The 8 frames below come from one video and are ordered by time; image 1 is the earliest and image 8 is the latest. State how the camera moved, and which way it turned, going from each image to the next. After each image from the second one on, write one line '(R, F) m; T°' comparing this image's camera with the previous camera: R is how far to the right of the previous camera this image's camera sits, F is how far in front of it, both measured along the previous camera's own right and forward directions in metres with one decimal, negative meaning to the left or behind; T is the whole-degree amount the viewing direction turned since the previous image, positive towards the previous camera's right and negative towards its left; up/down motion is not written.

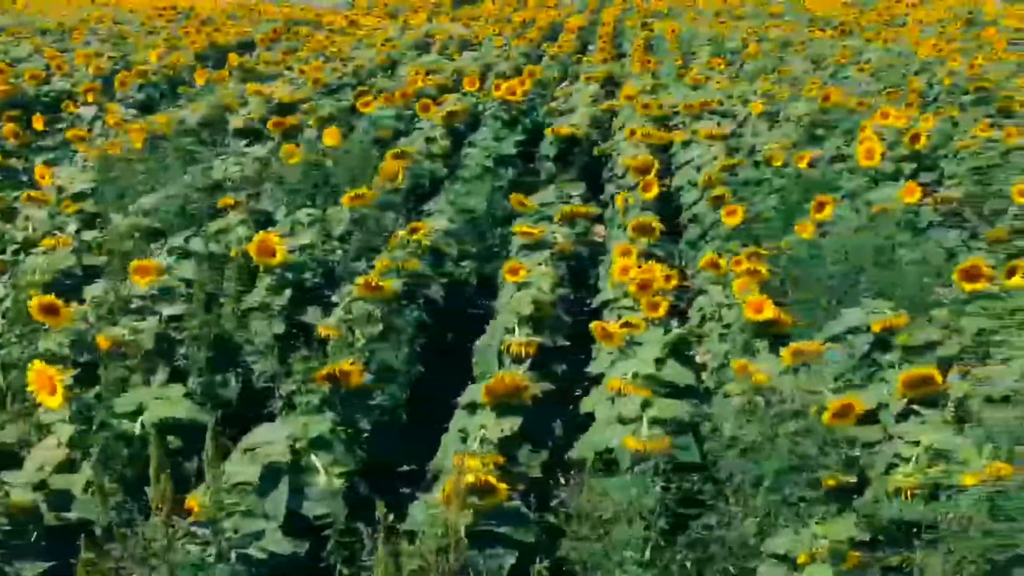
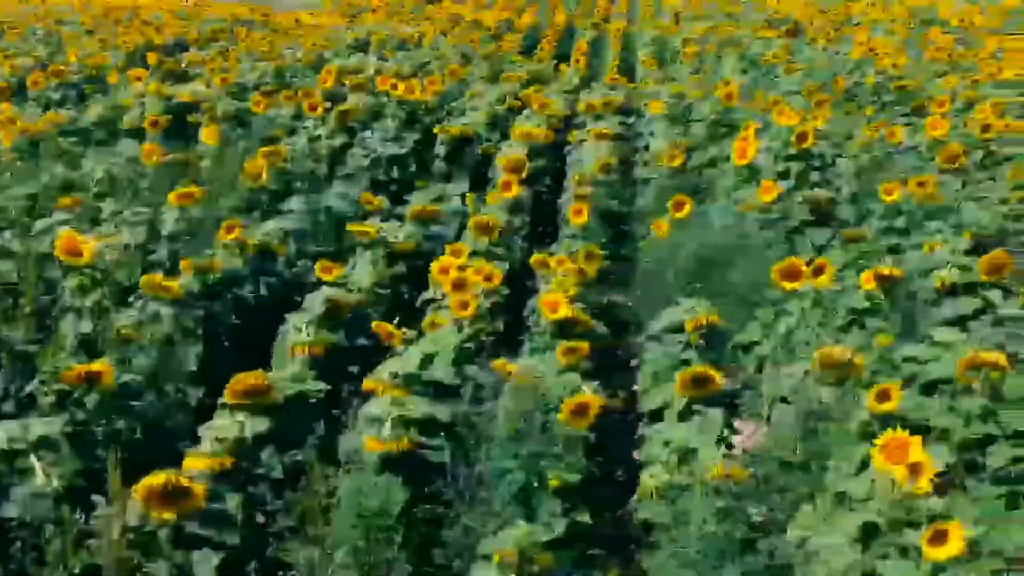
(+0.9, 0.0) m; 0°
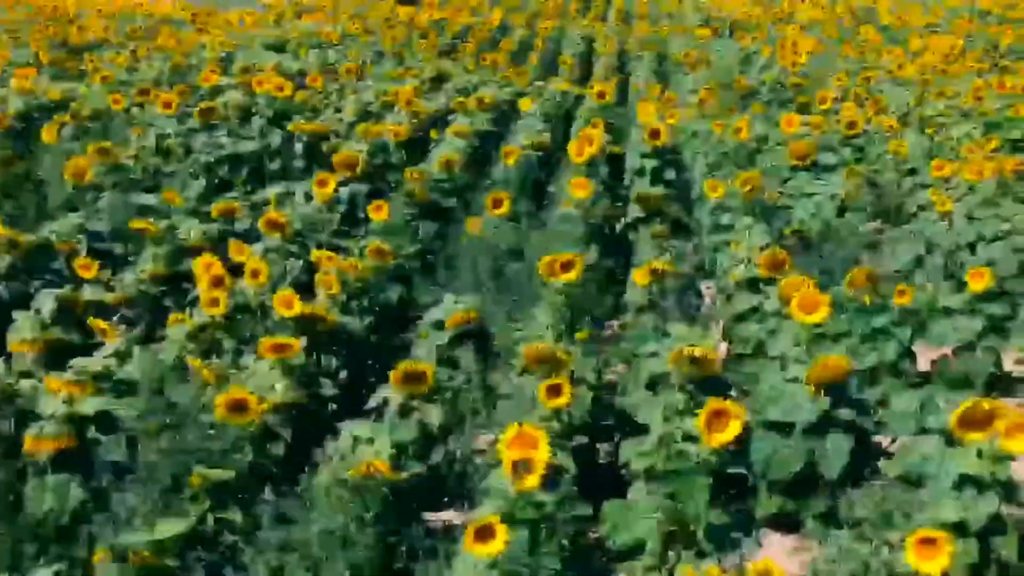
(+1.1, 0.0) m; 0°
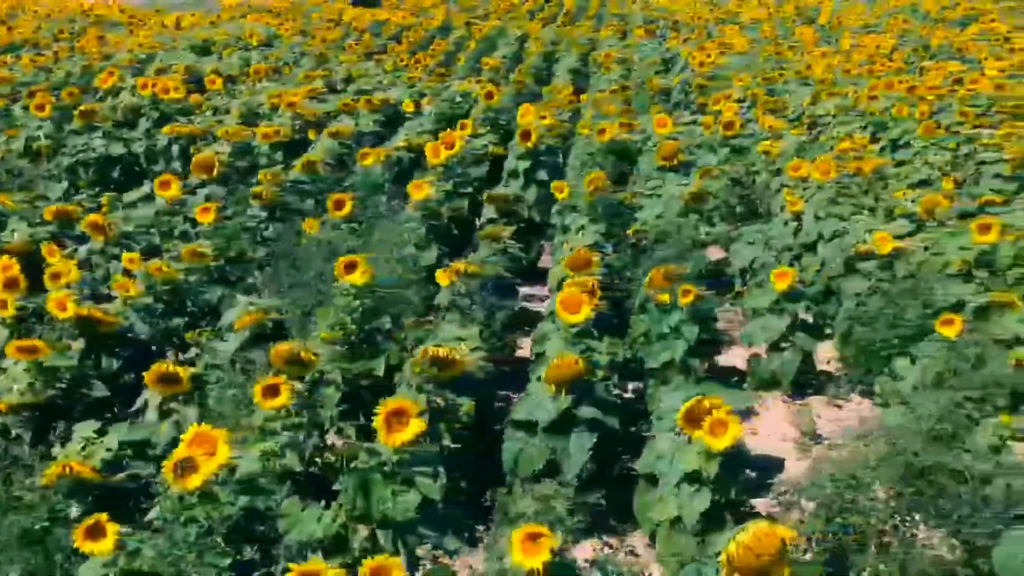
(+0.9, 0.0) m; 0°
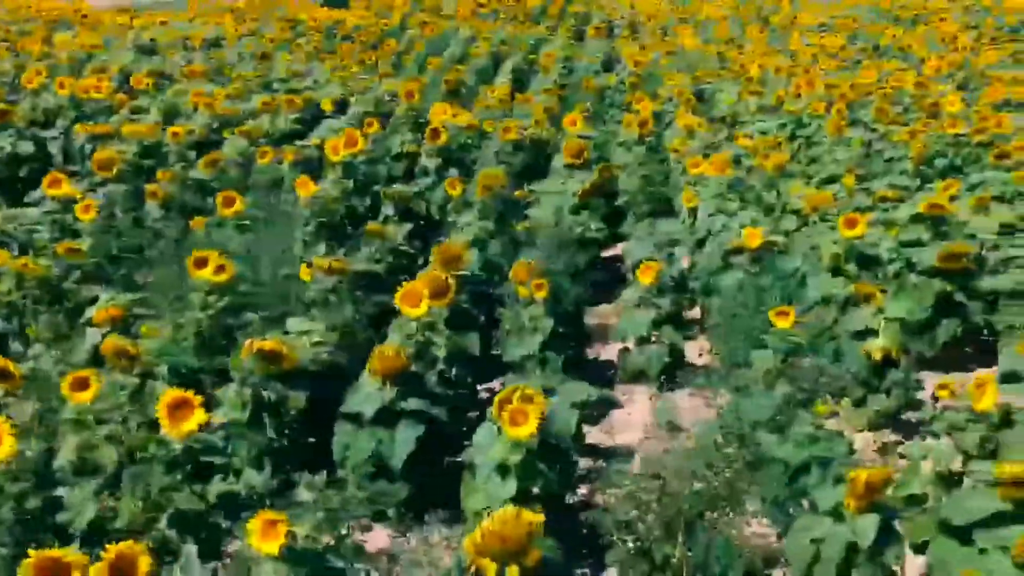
(+0.6, 0.0) m; 0°
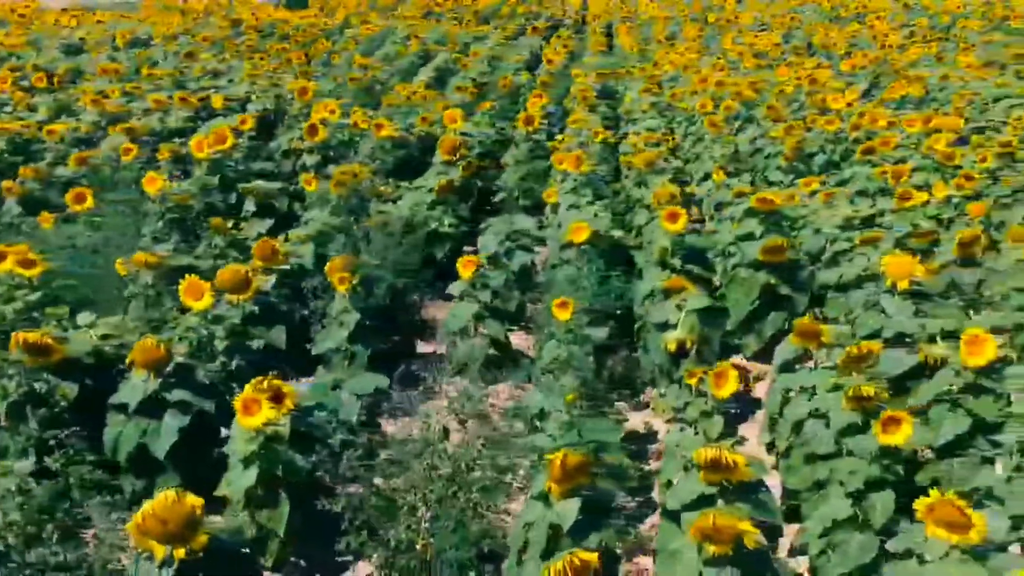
(+0.9, -0.1) m; +1°
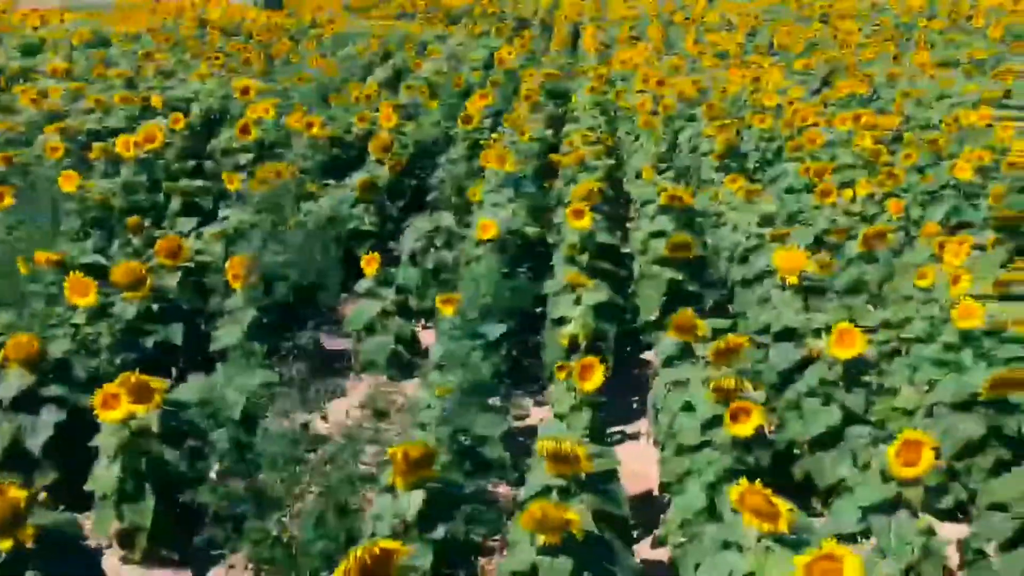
(+0.5, 0.0) m; 0°
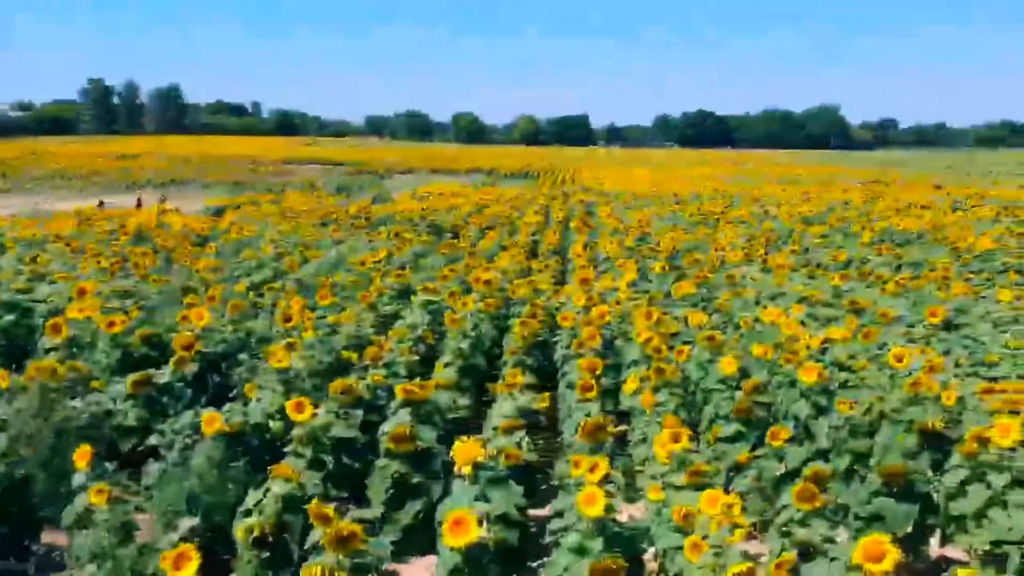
(+1.4, -0.2) m; +1°
